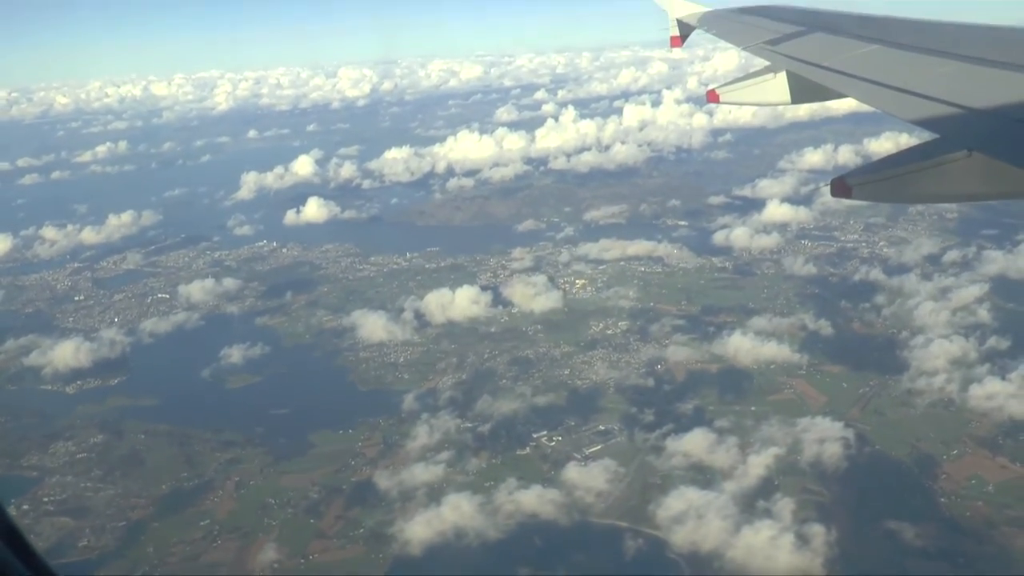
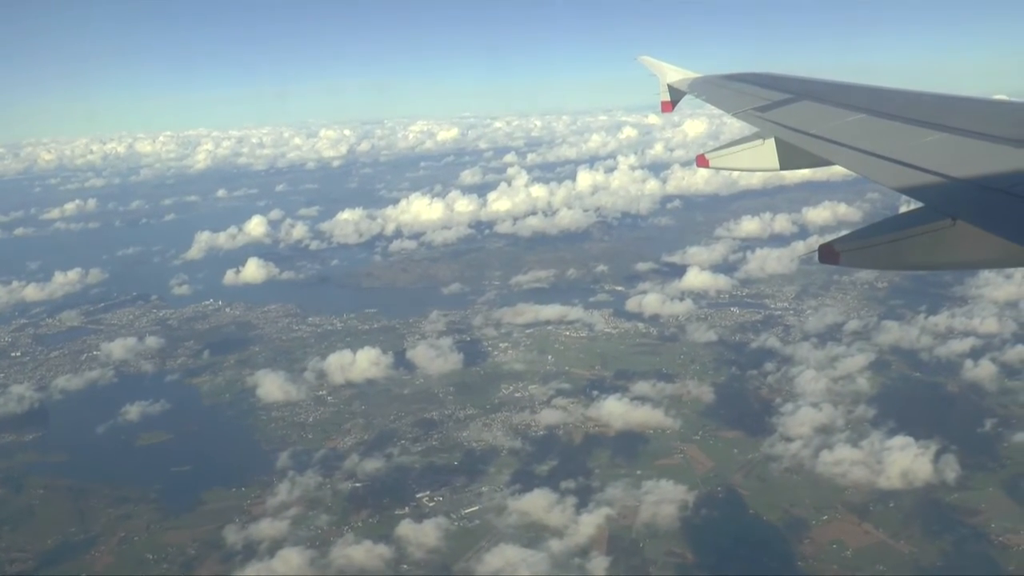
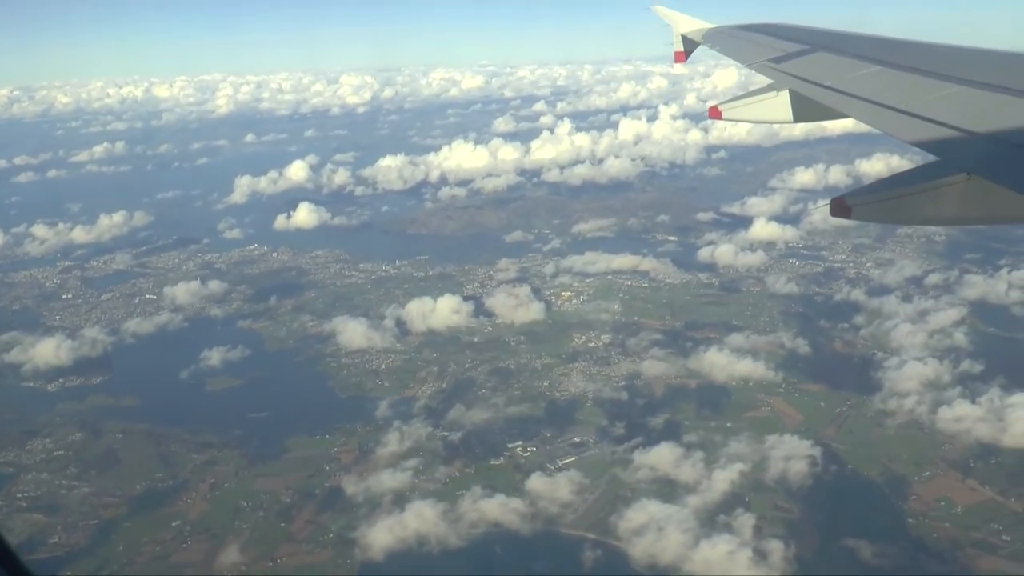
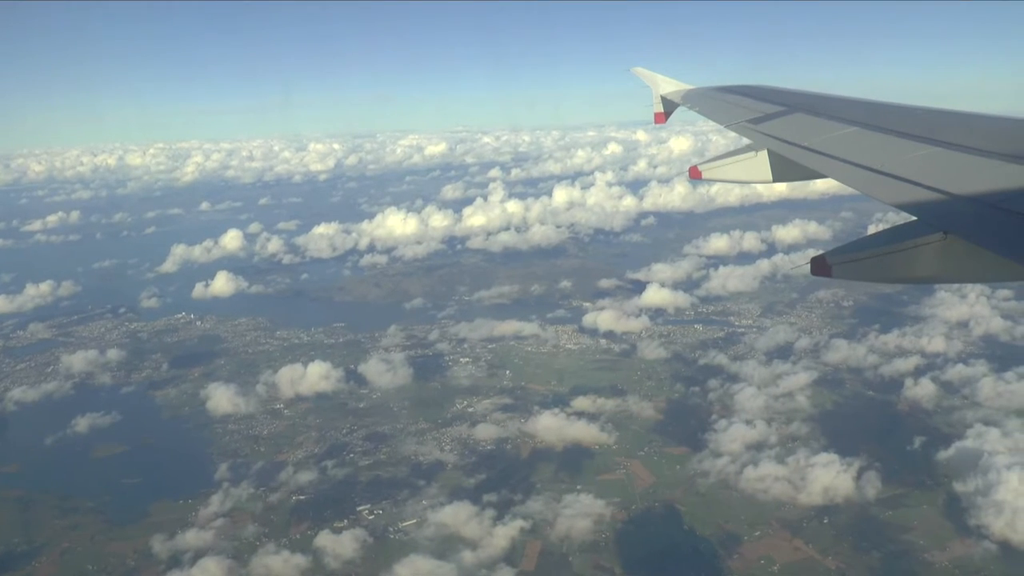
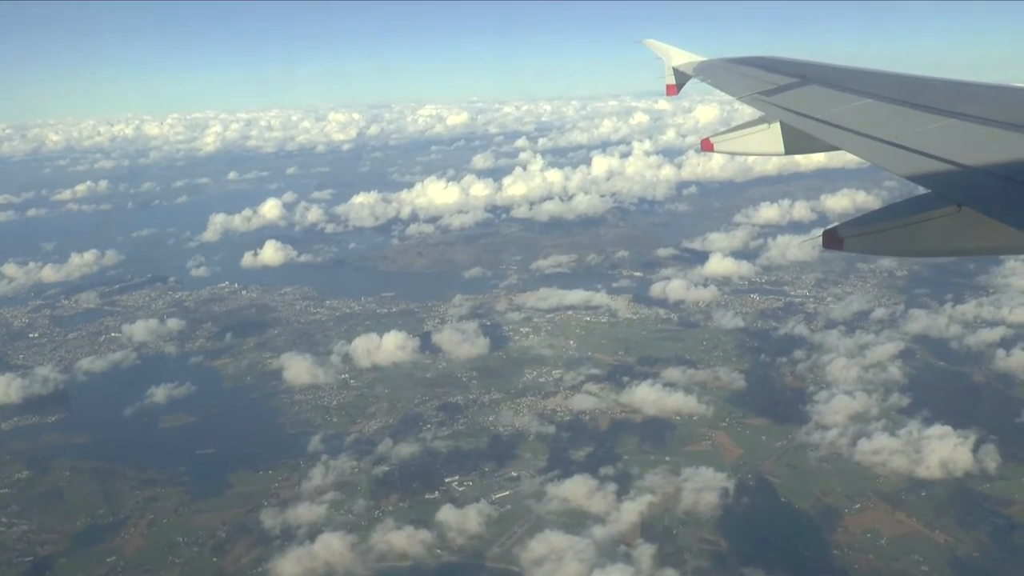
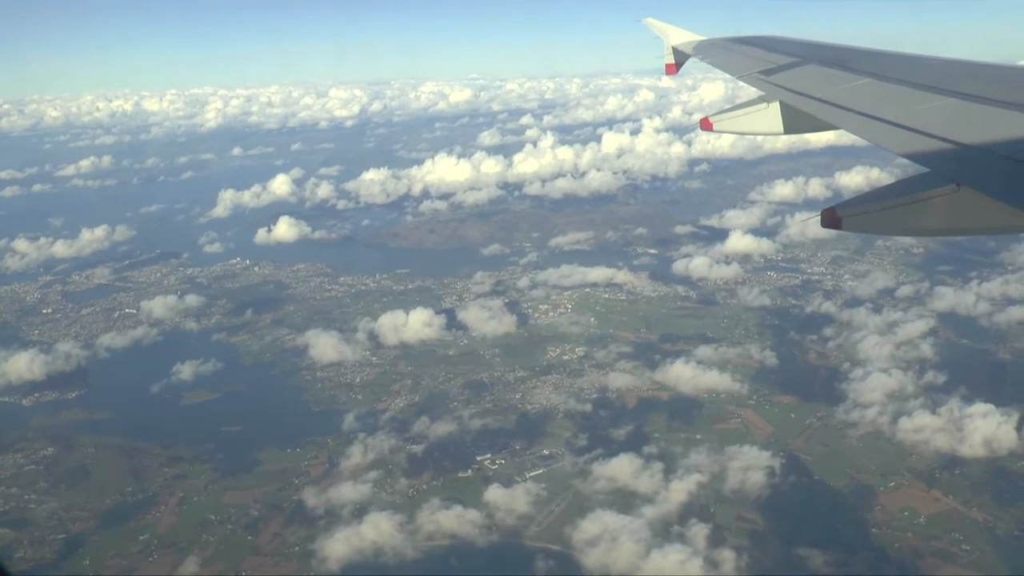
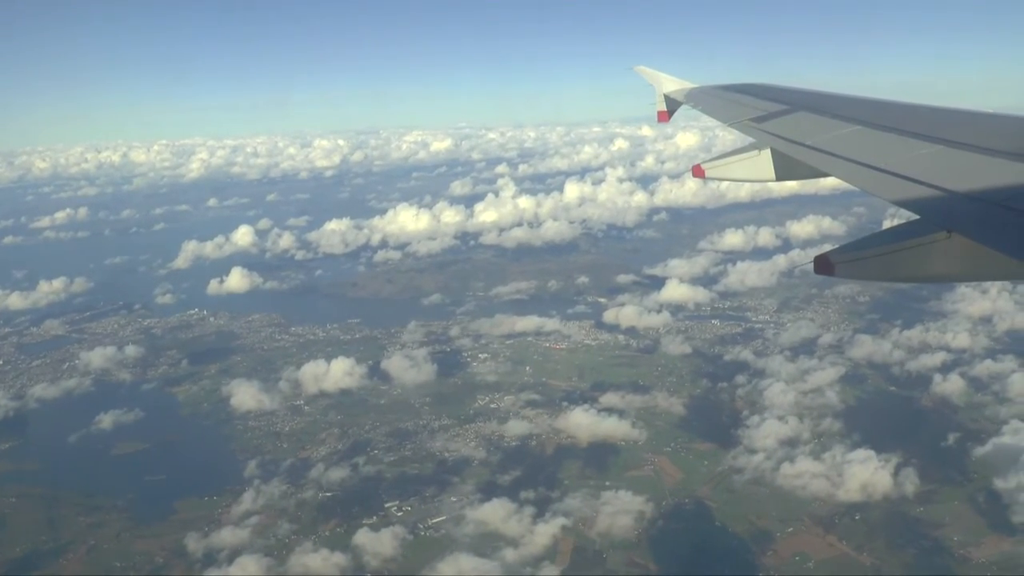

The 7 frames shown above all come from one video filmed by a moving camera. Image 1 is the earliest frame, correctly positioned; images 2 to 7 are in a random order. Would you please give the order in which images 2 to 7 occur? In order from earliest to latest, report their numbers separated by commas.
3, 6, 5, 2, 7, 4
